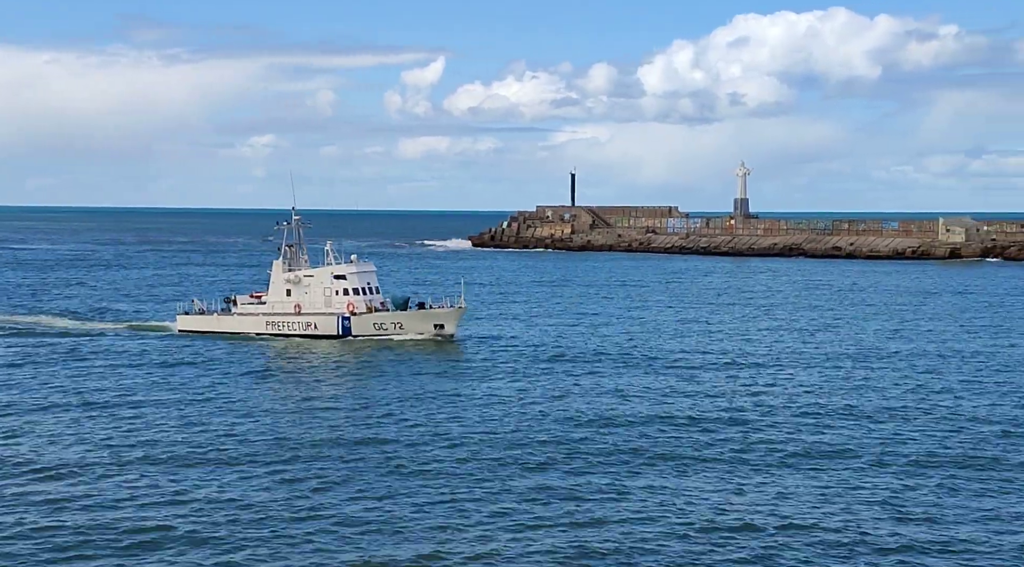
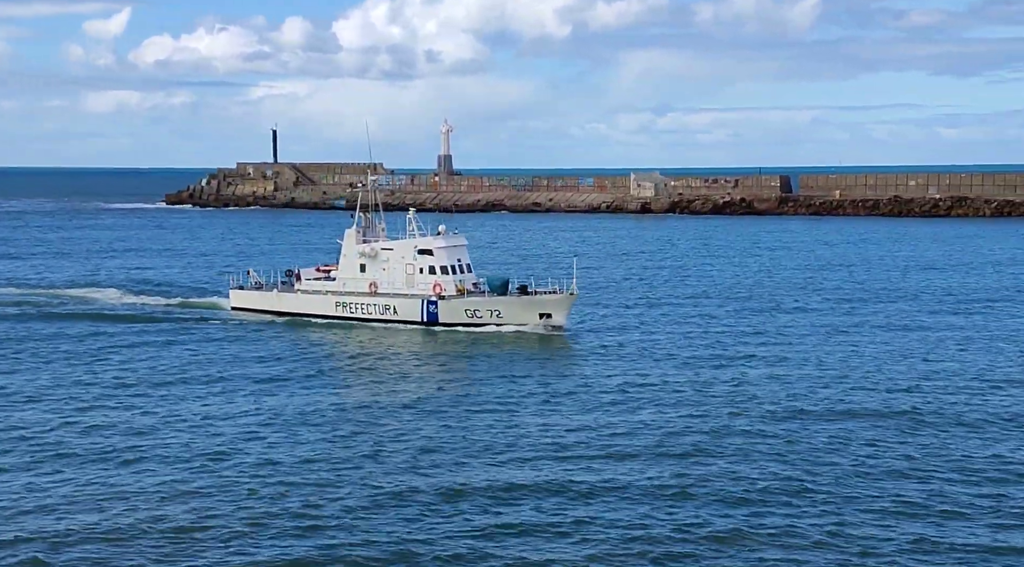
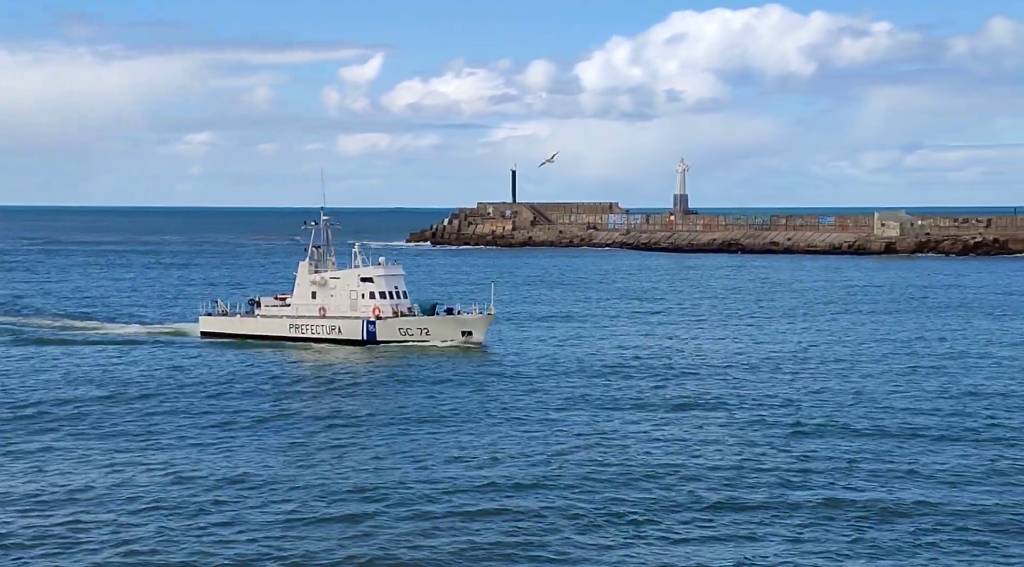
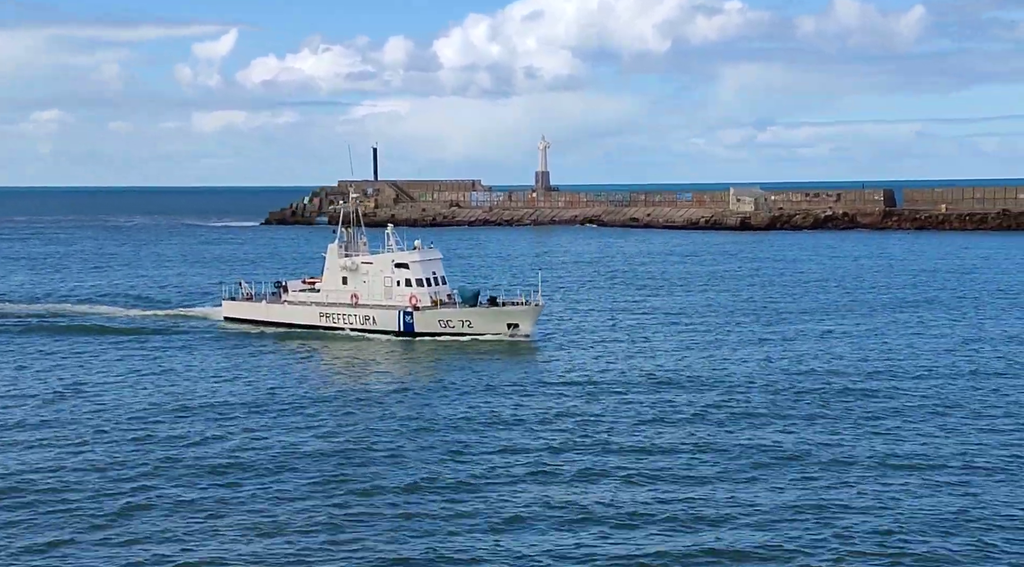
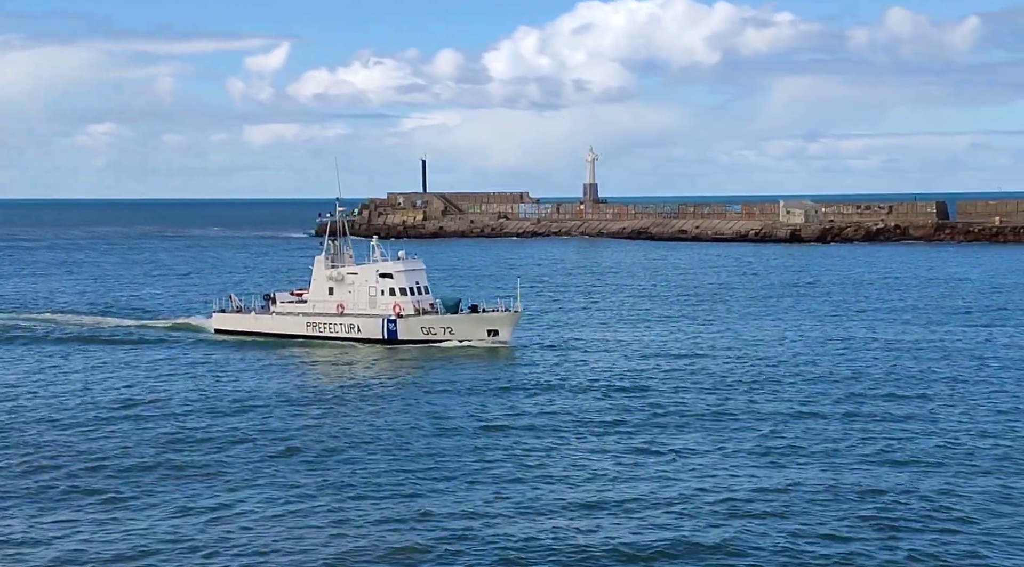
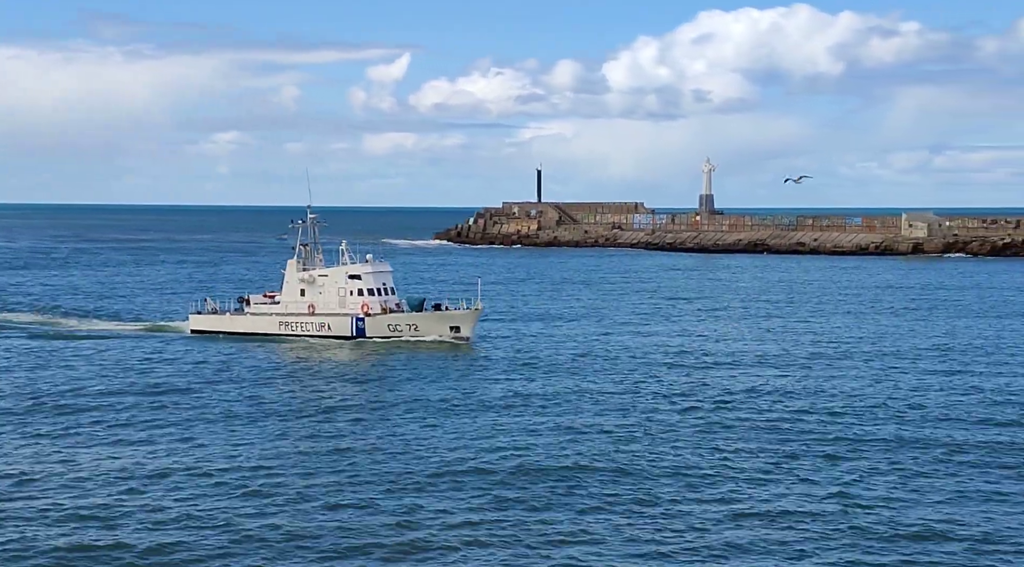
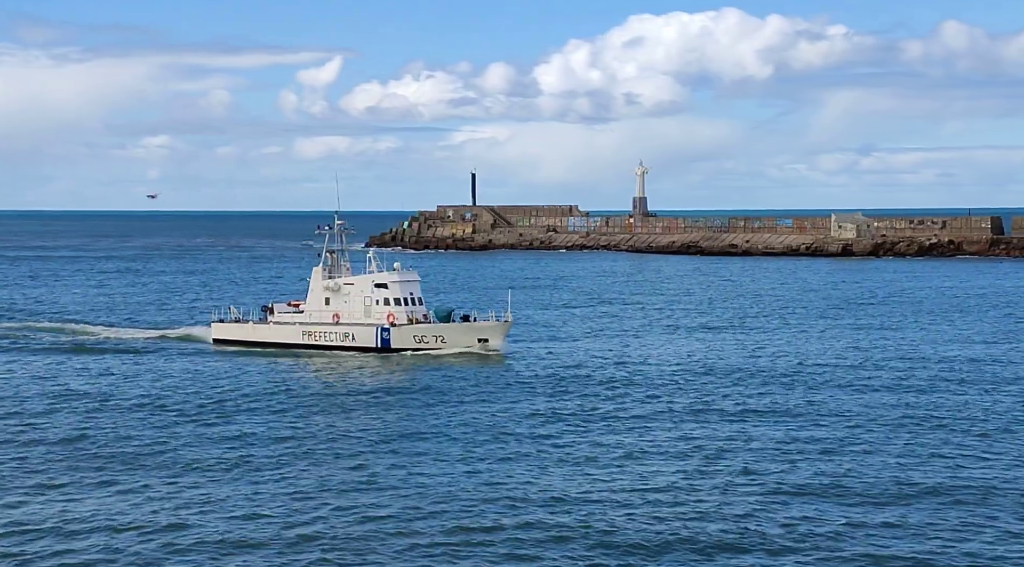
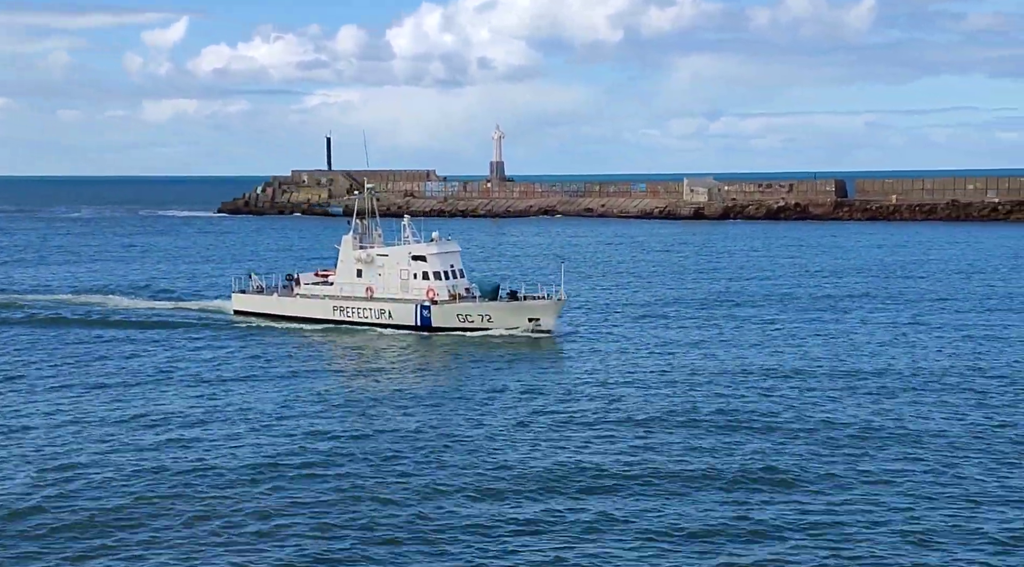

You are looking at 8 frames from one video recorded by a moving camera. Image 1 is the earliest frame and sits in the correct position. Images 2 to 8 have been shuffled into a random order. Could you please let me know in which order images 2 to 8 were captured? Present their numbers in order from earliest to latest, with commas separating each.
6, 3, 7, 5, 4, 8, 2
